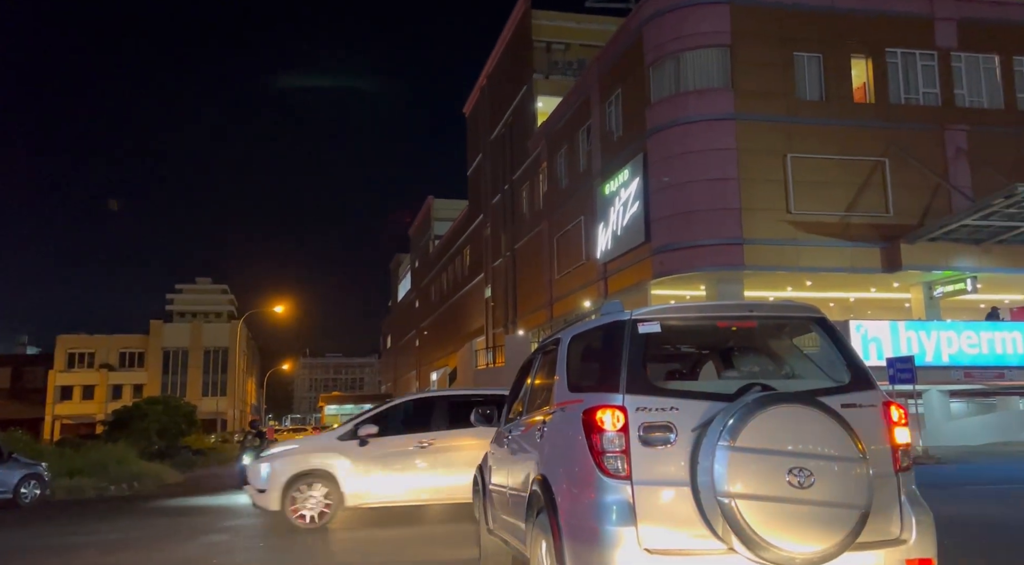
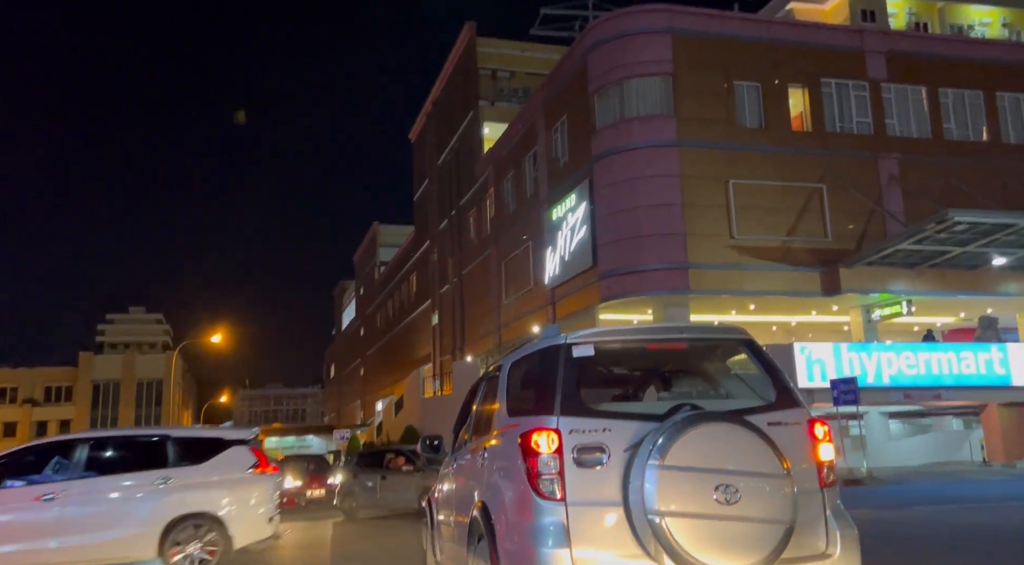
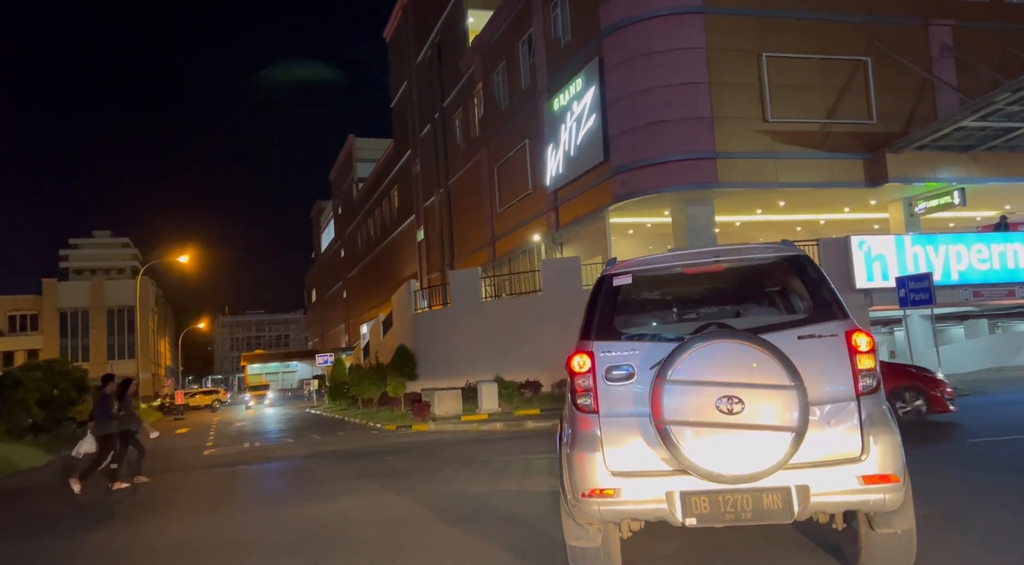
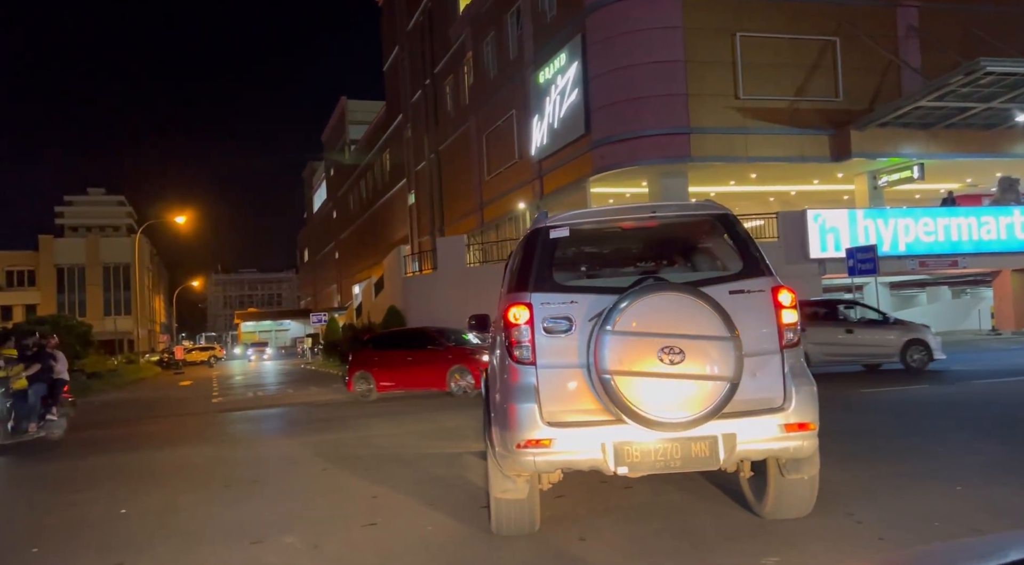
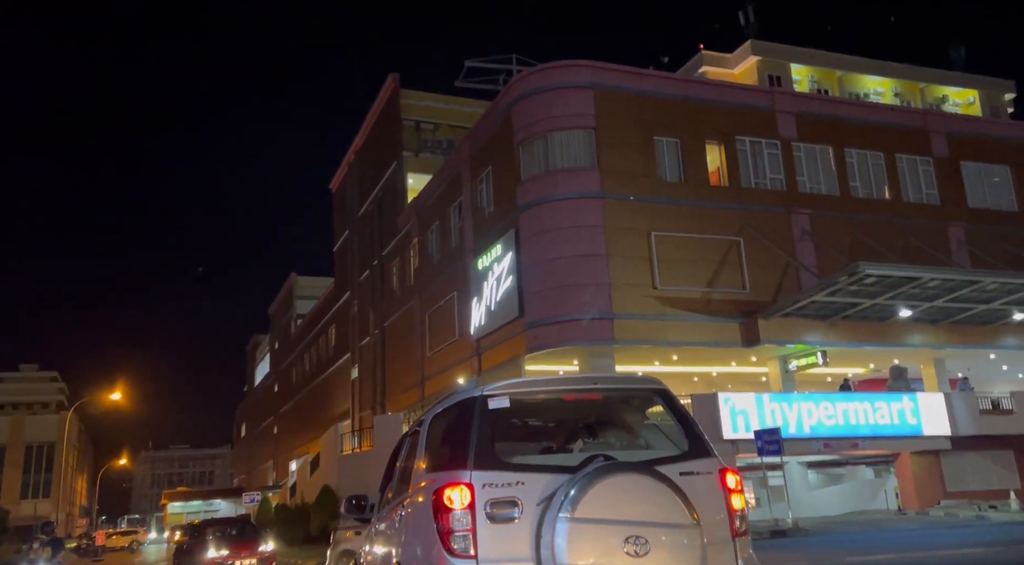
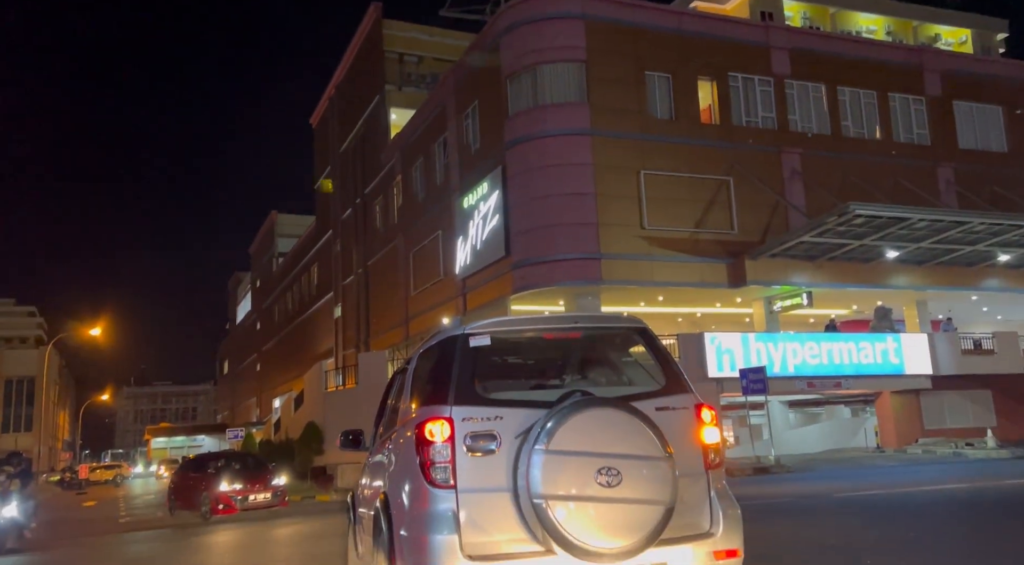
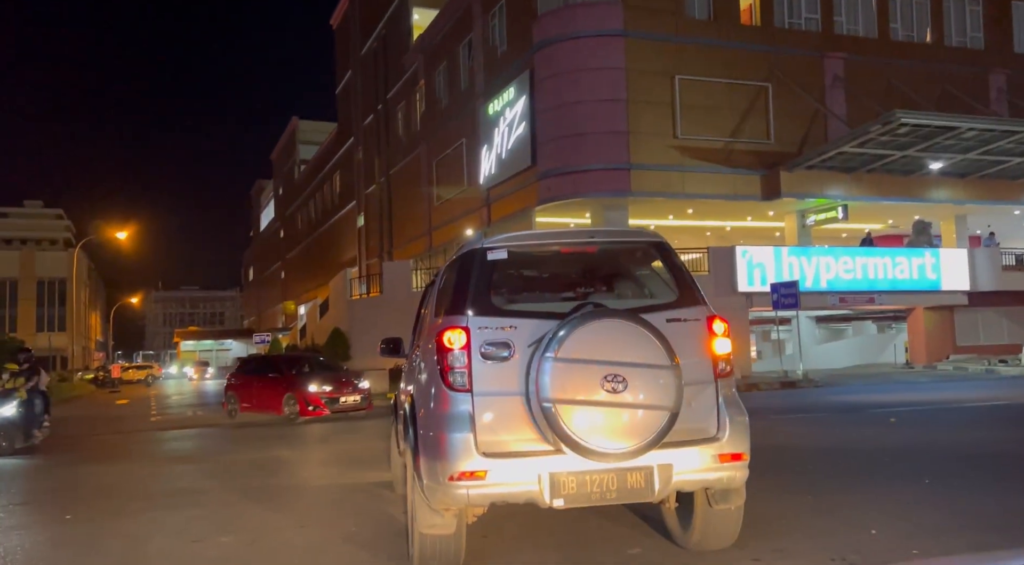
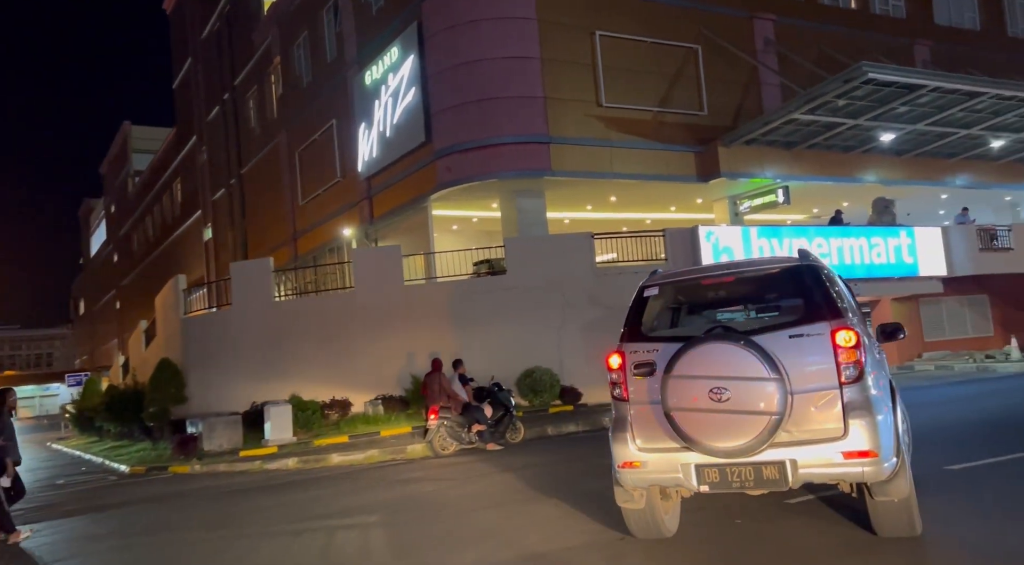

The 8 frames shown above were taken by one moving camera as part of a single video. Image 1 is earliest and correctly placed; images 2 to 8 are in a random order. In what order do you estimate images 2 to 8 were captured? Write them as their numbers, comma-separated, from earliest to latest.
2, 5, 6, 7, 4, 3, 8
